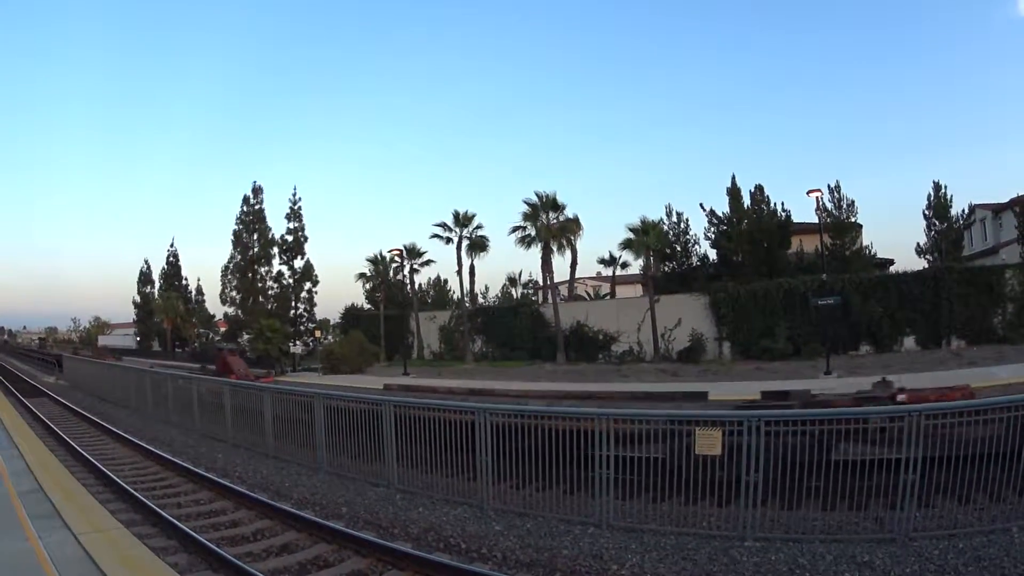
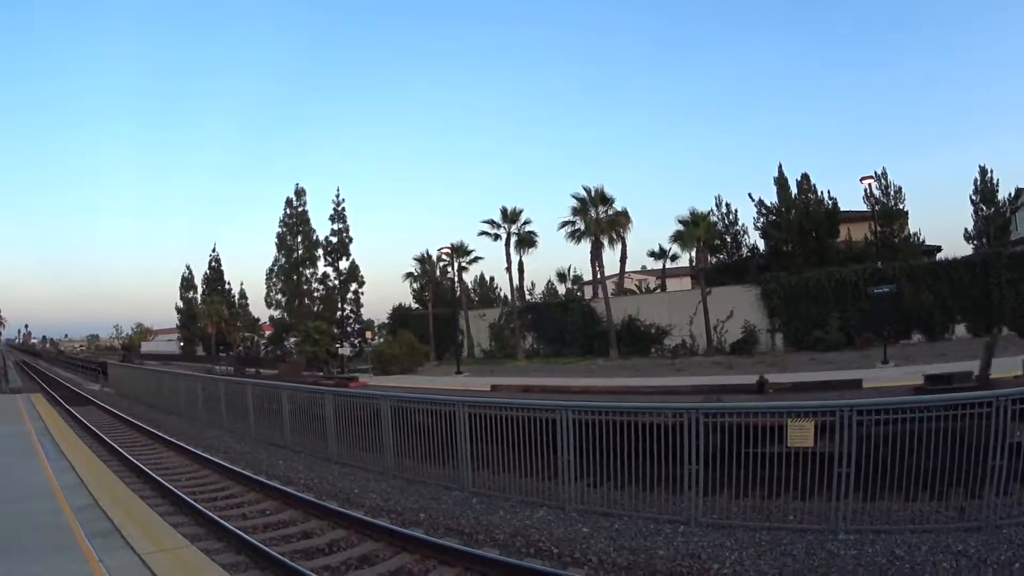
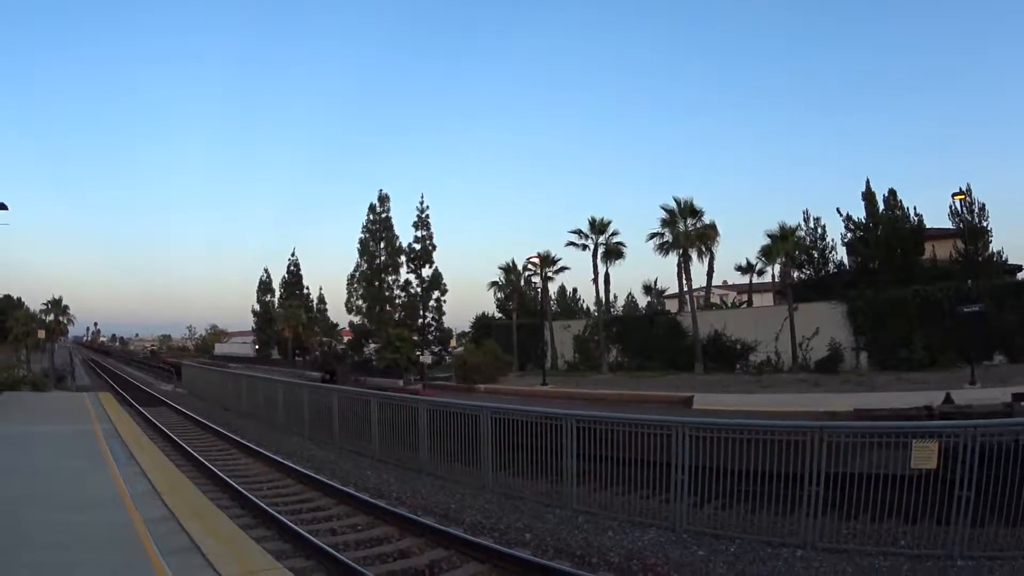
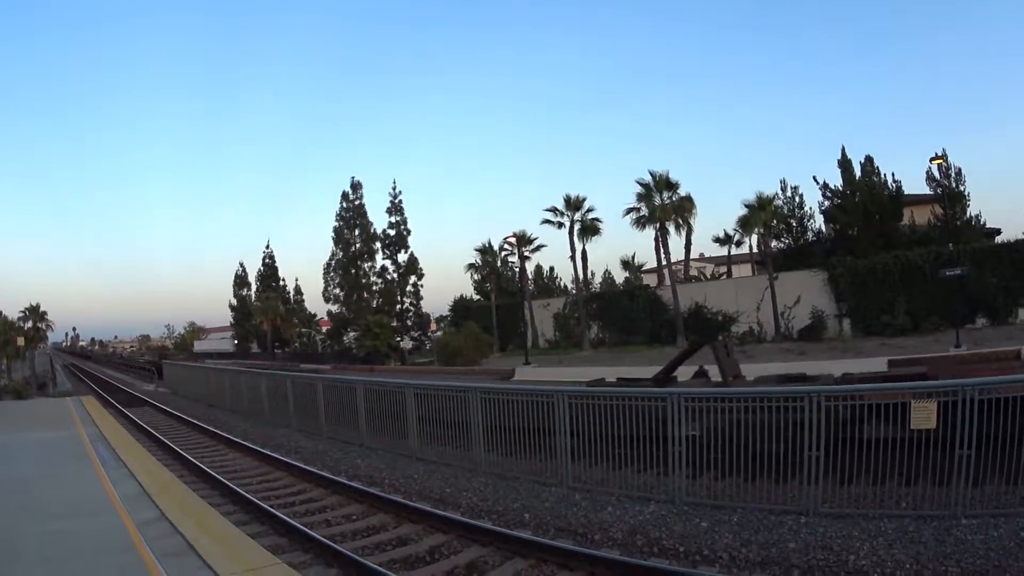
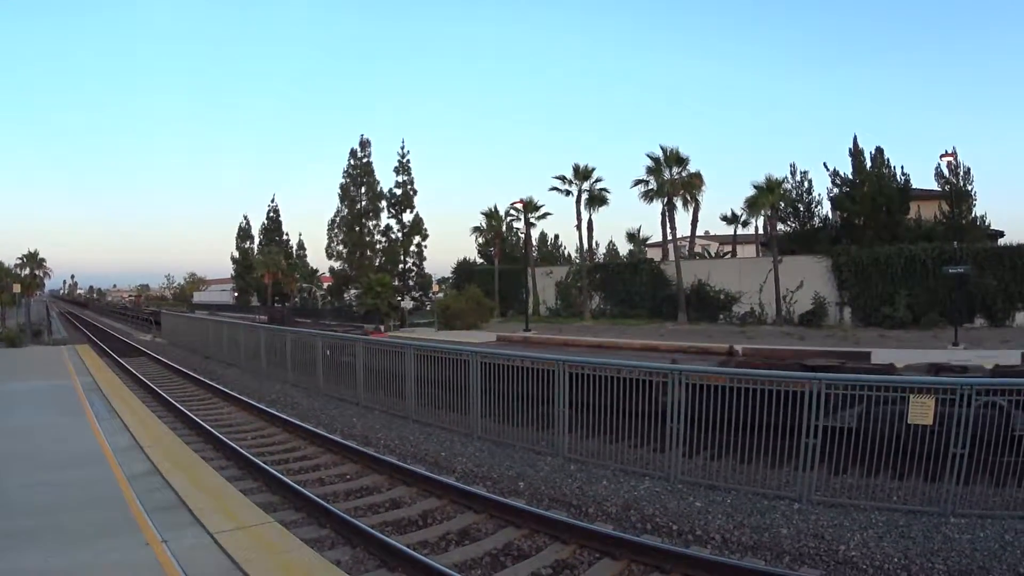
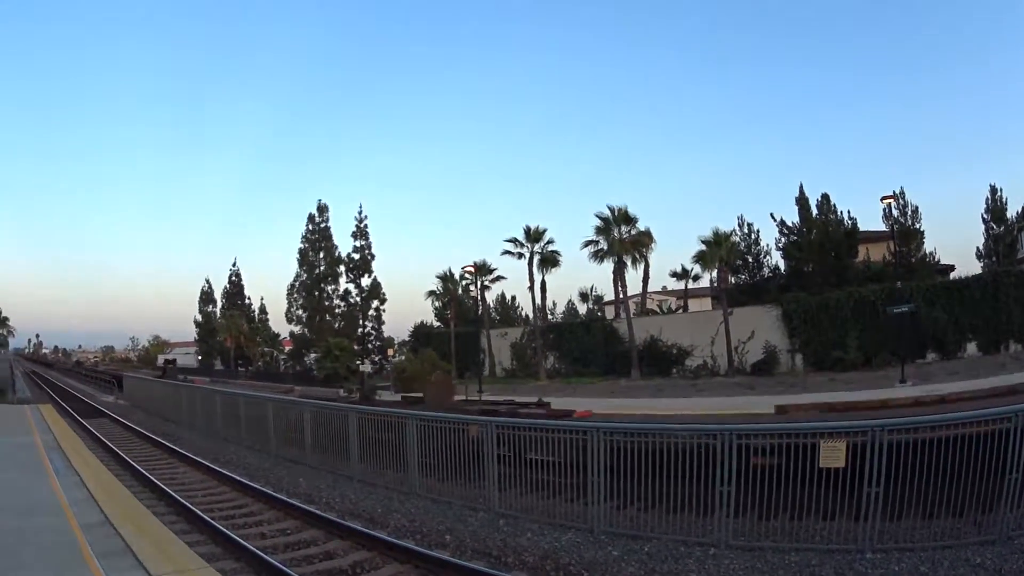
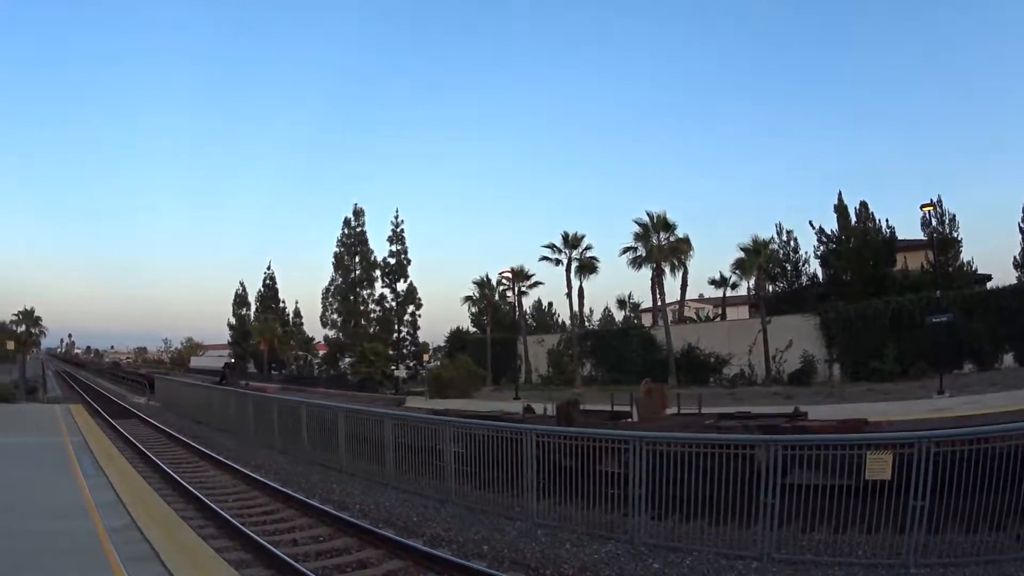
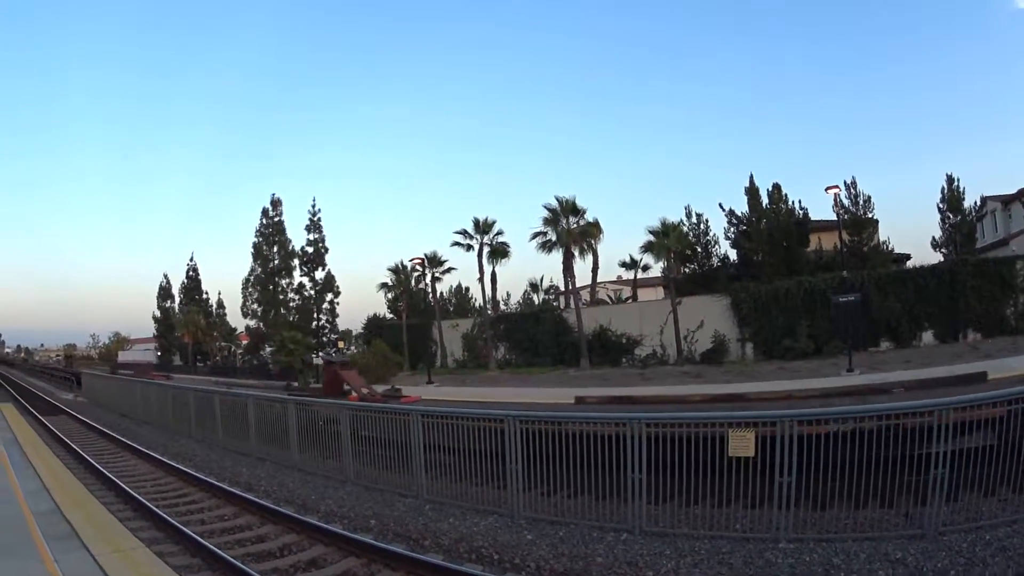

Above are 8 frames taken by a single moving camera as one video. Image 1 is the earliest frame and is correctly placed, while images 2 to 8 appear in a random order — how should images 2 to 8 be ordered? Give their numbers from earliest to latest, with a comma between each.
8, 2, 6, 7, 3, 4, 5
